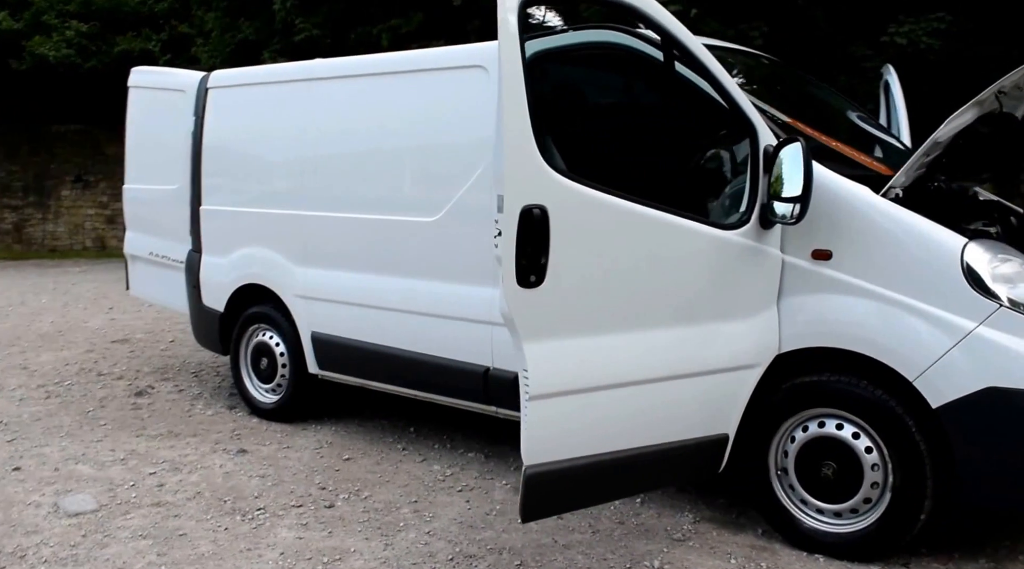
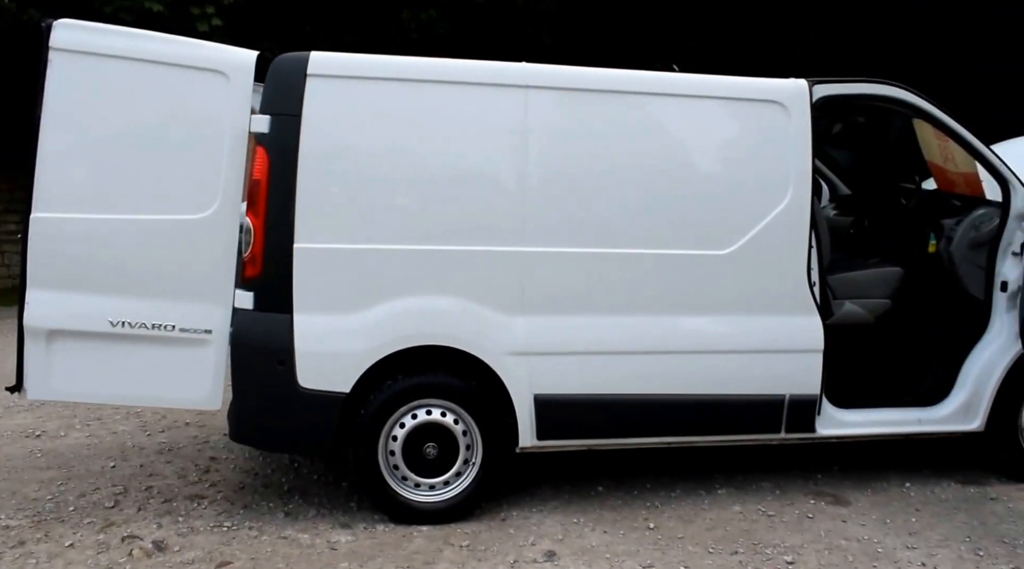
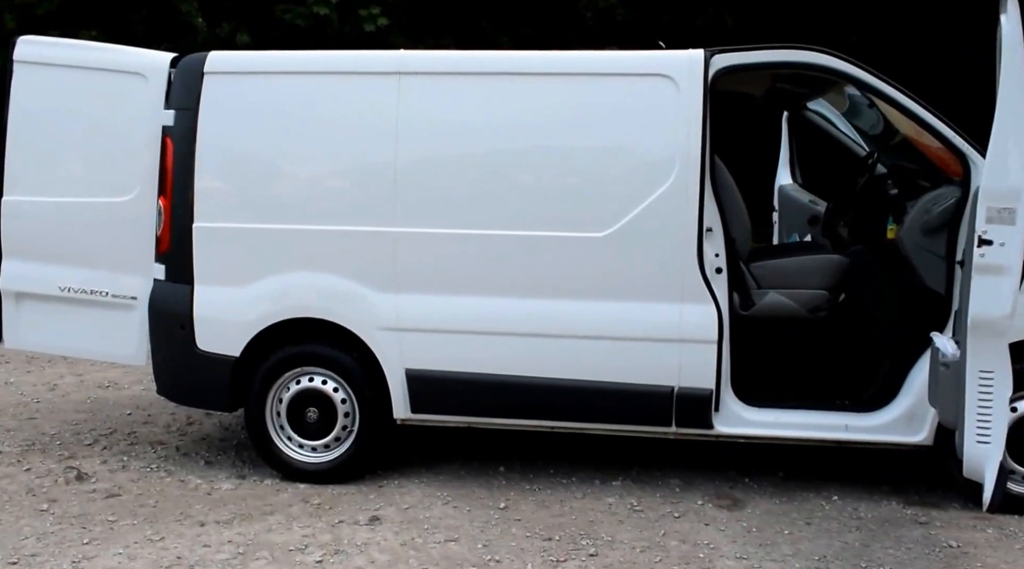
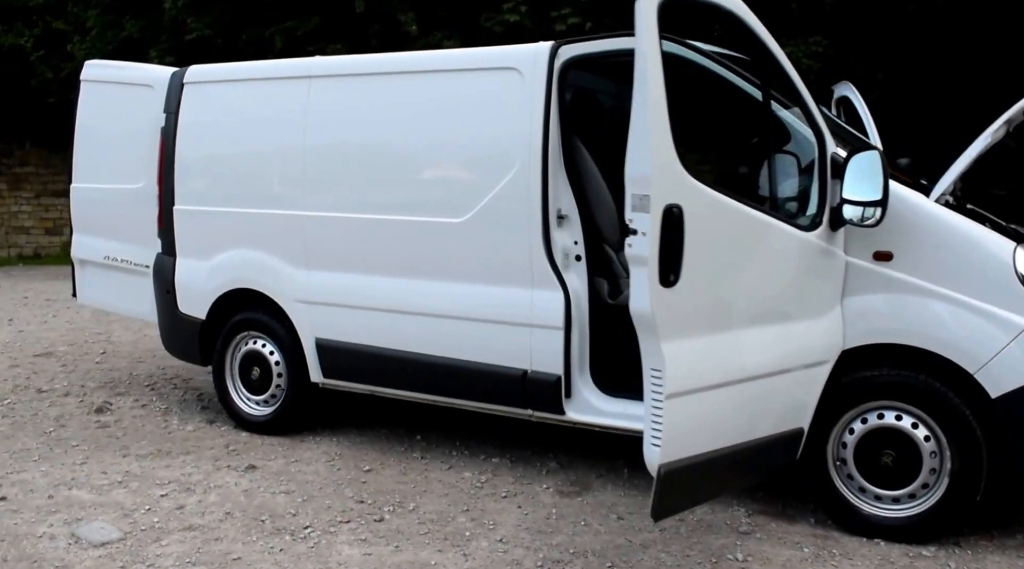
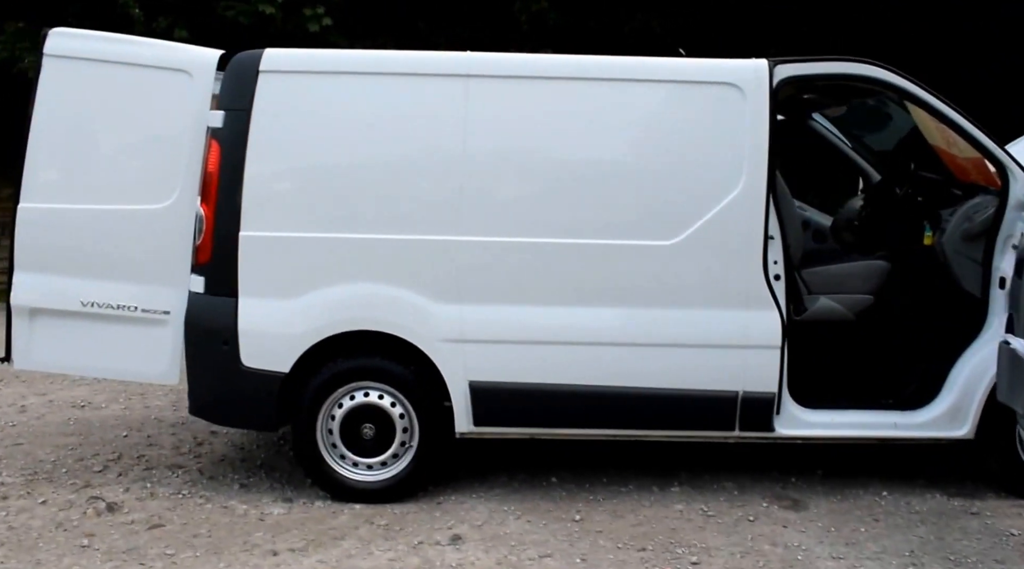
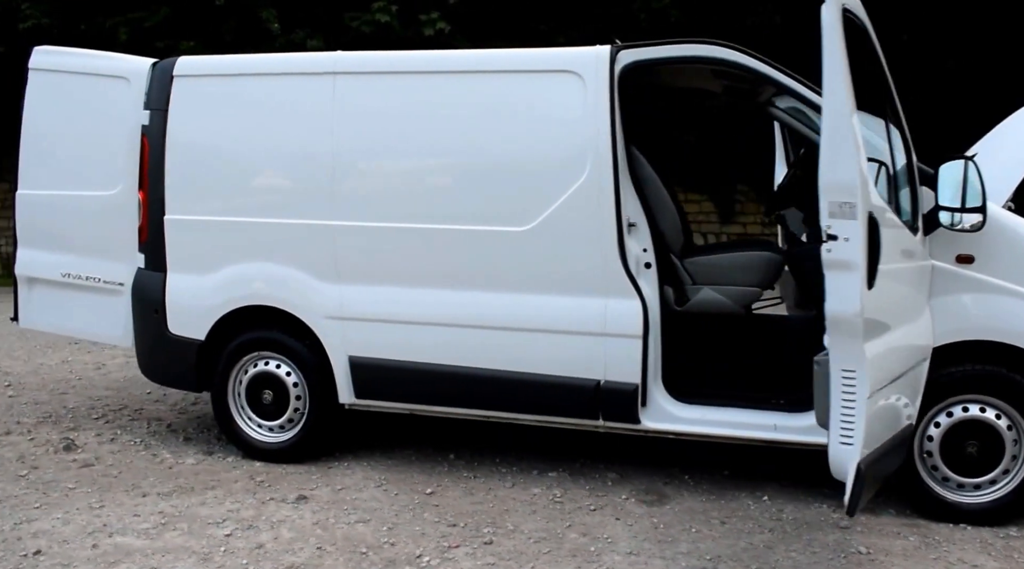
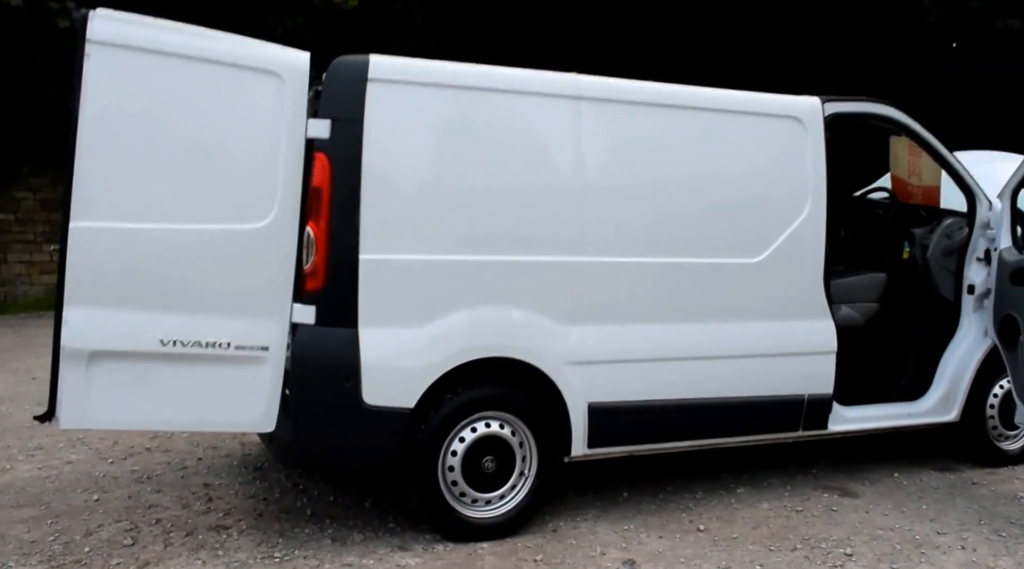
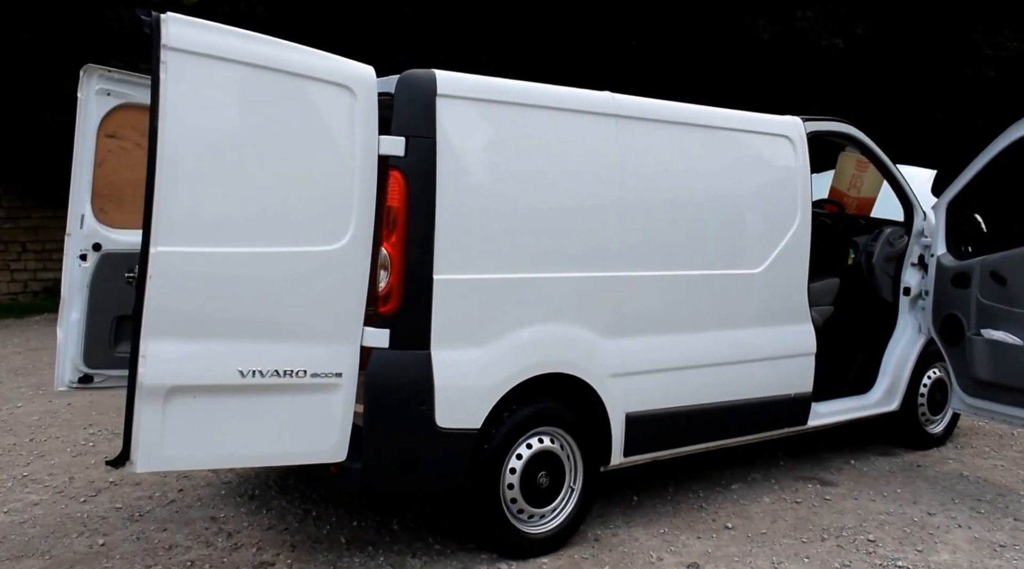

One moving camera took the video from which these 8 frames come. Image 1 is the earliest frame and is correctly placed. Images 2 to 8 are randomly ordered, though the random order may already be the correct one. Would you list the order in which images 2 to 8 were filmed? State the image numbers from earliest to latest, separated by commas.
4, 6, 3, 5, 2, 7, 8
